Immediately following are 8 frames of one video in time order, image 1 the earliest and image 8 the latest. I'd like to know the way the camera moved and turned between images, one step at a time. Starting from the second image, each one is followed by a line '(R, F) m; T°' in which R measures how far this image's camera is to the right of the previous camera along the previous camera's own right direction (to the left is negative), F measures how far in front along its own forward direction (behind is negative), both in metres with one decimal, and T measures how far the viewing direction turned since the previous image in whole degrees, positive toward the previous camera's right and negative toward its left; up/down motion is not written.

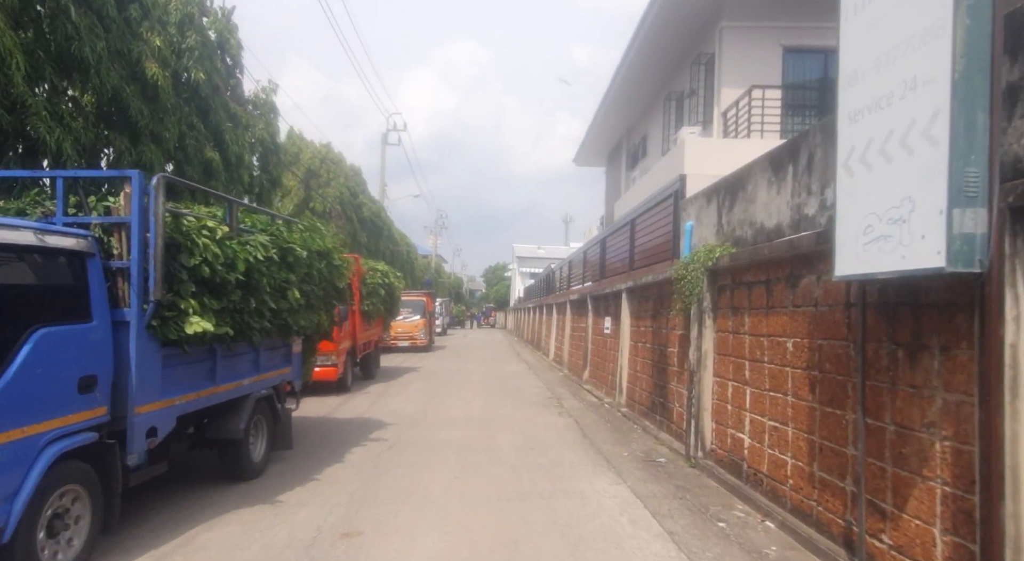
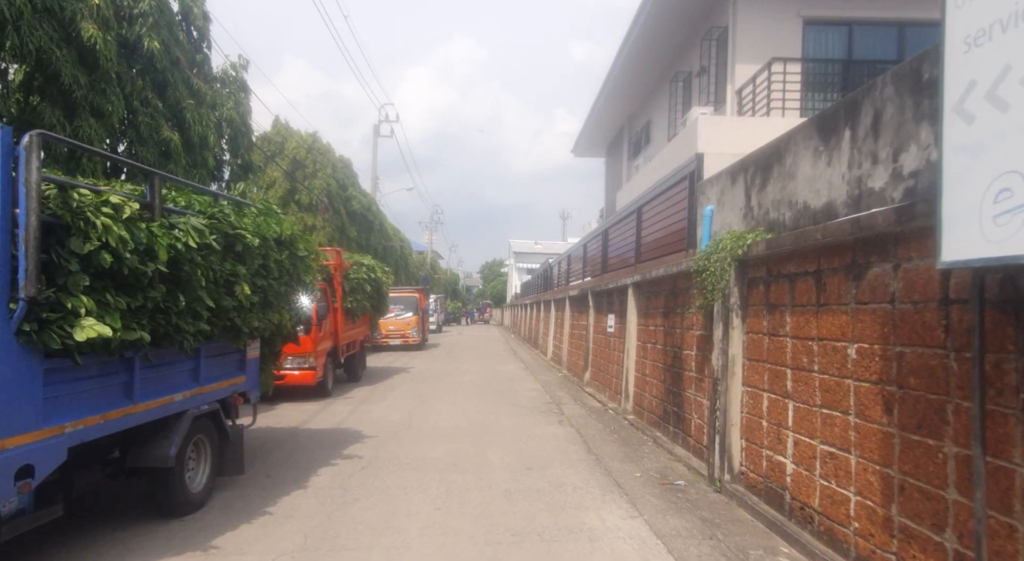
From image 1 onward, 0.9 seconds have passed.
(0.0, +1.0) m; 0°
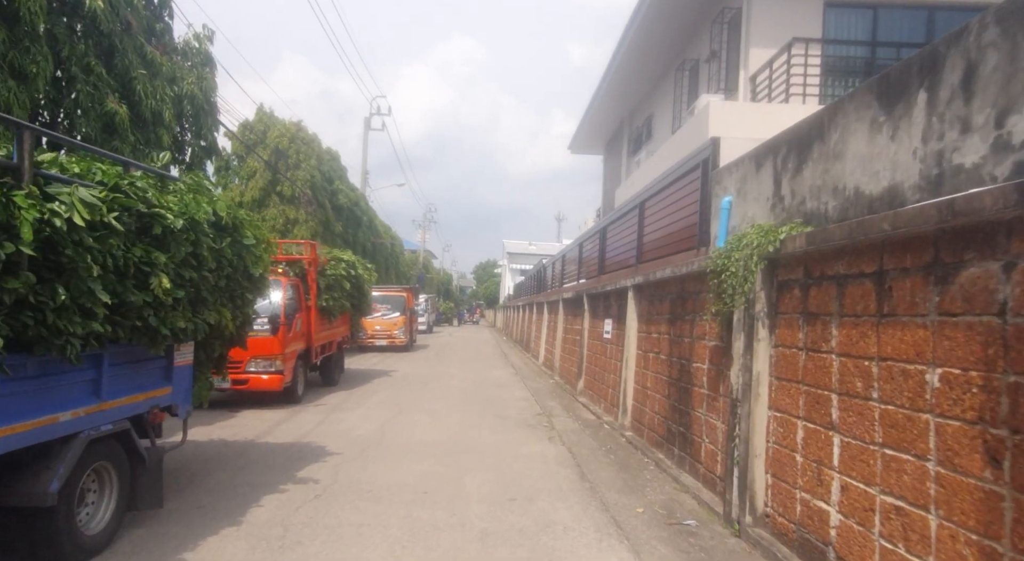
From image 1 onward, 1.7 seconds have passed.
(+0.1, +1.0) m; +1°
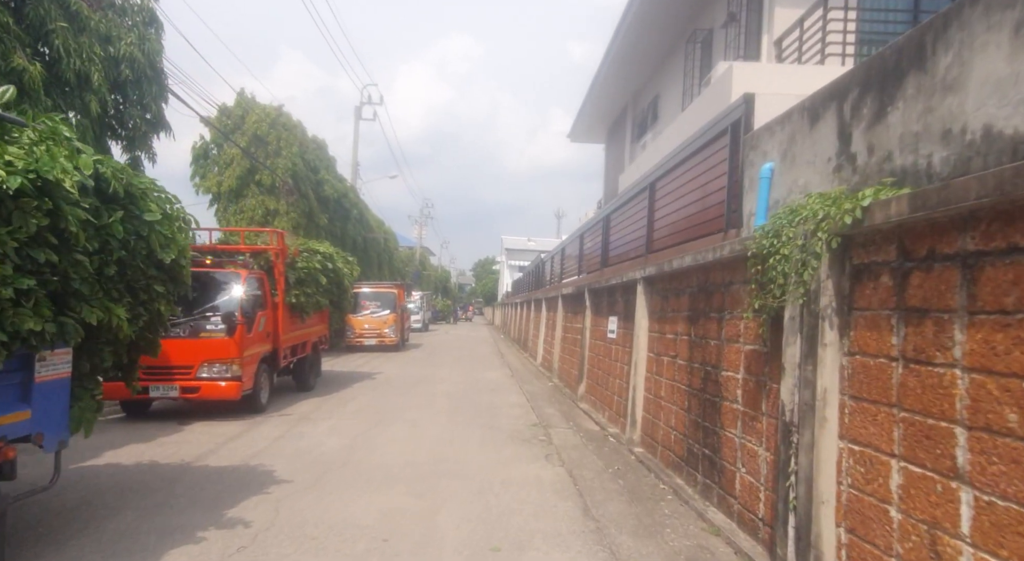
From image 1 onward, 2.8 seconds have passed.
(+0.1, +1.3) m; 0°
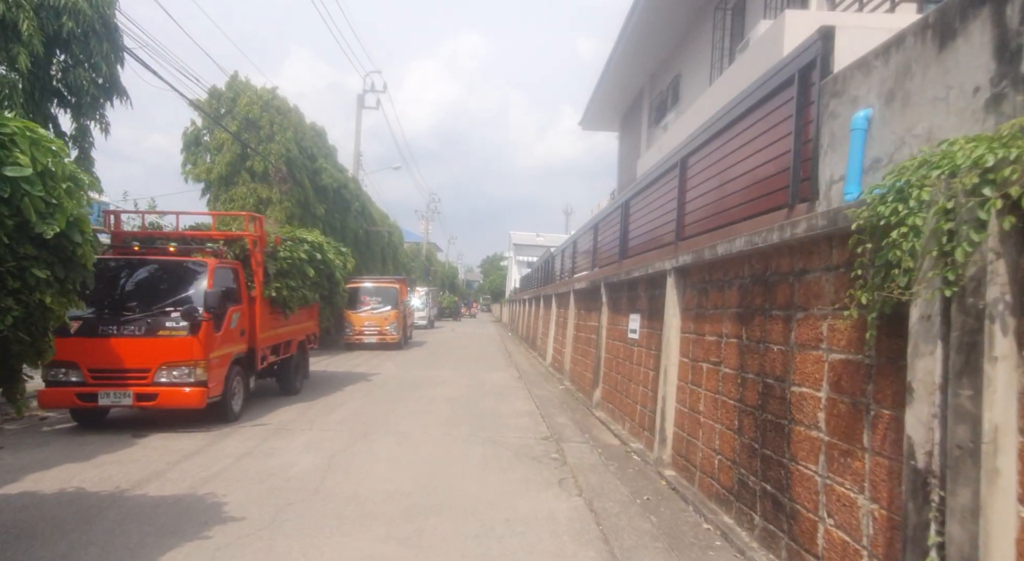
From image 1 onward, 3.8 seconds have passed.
(0.0, +1.2) m; -1°
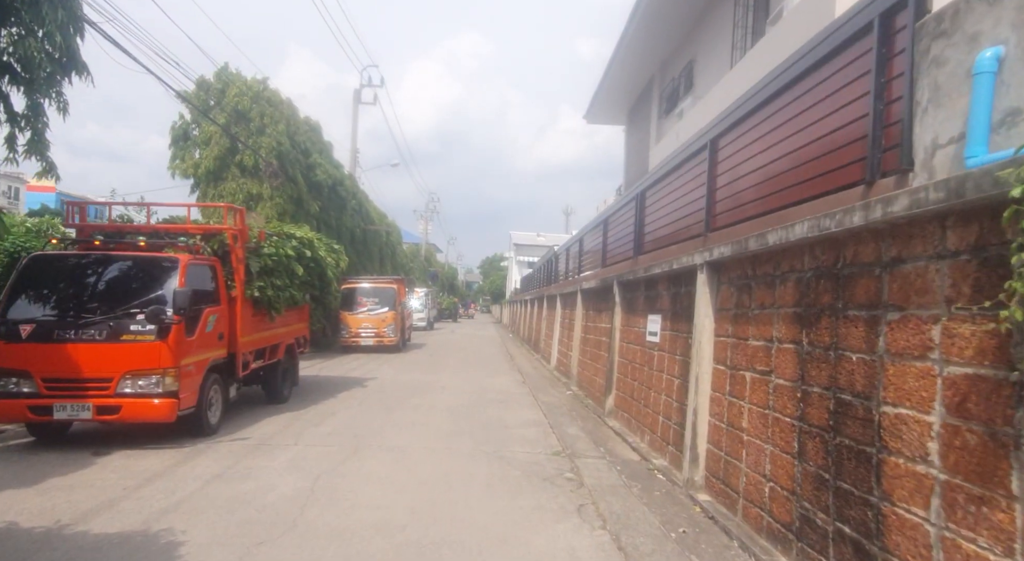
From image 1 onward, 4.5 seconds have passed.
(-0.1, +0.9) m; 0°
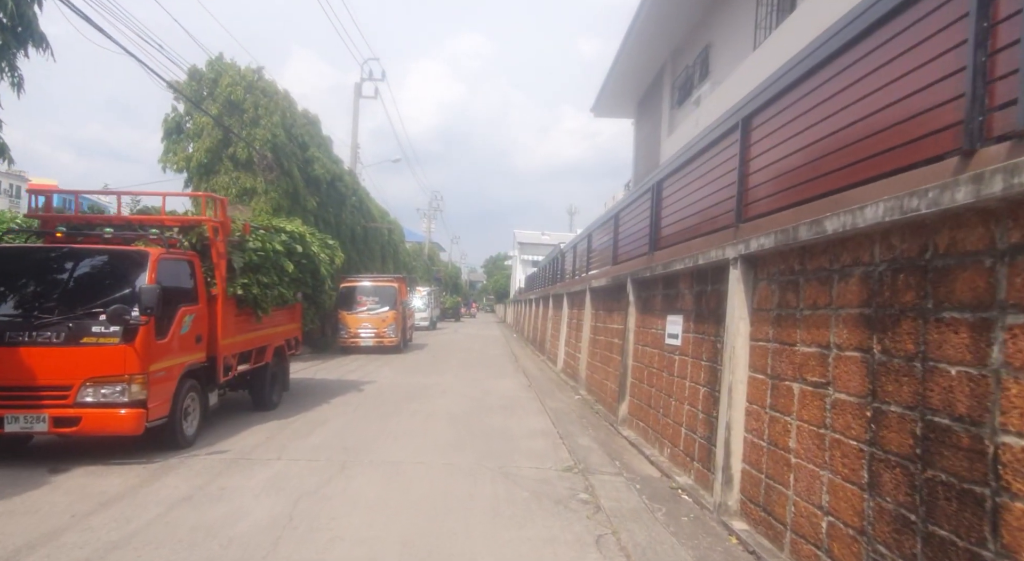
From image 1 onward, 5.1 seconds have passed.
(0.0, +0.7) m; 0°
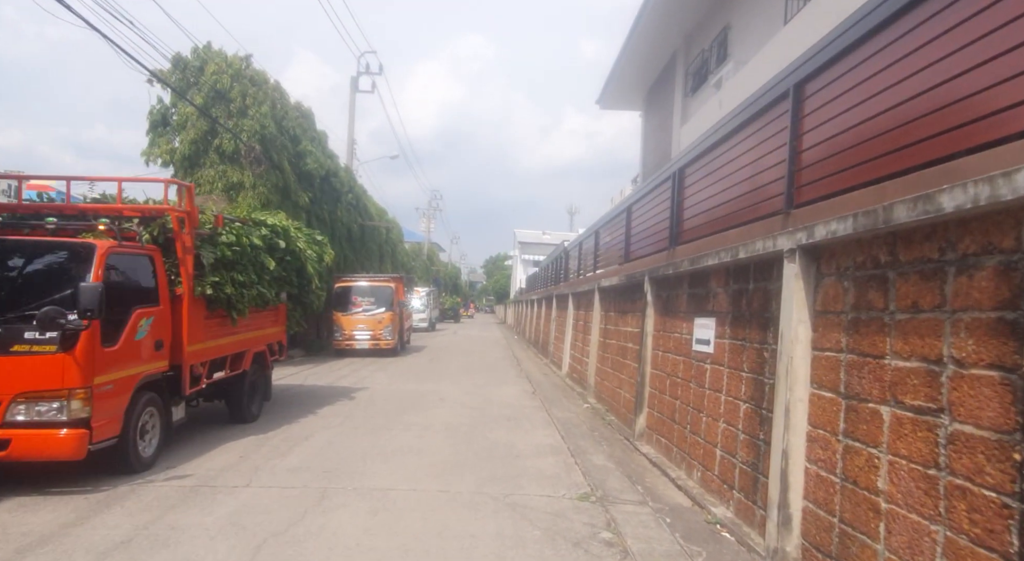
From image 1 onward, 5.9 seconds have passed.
(-0.1, +0.9) m; 0°
